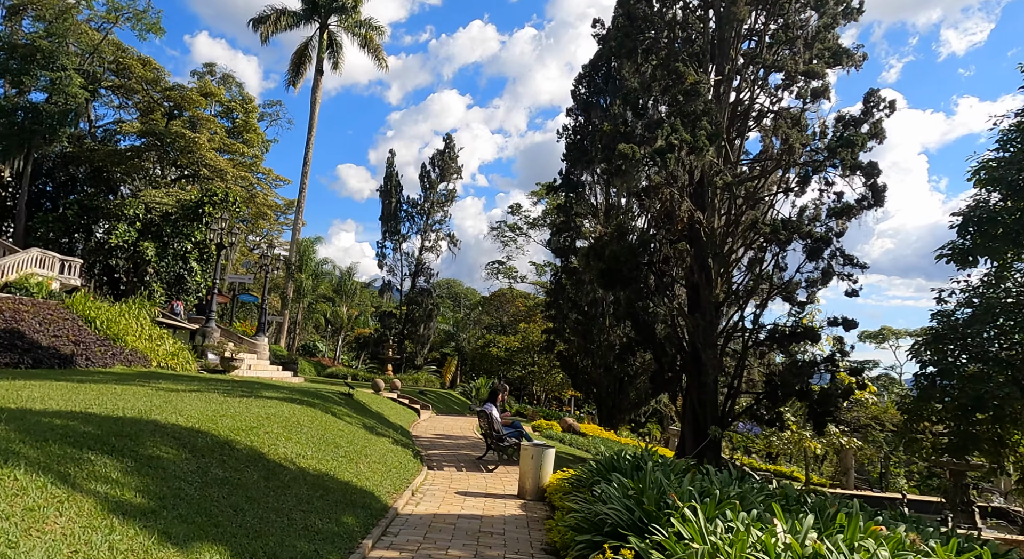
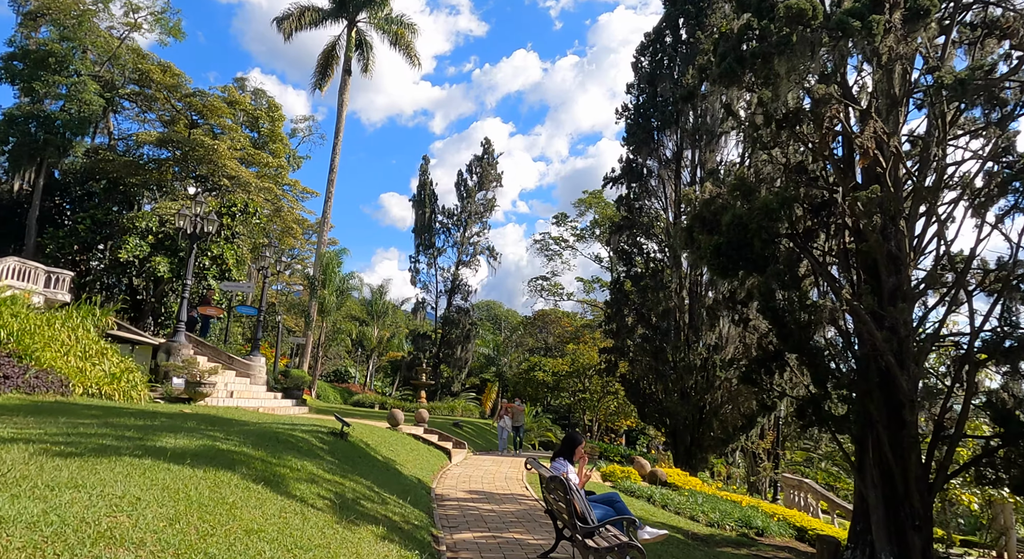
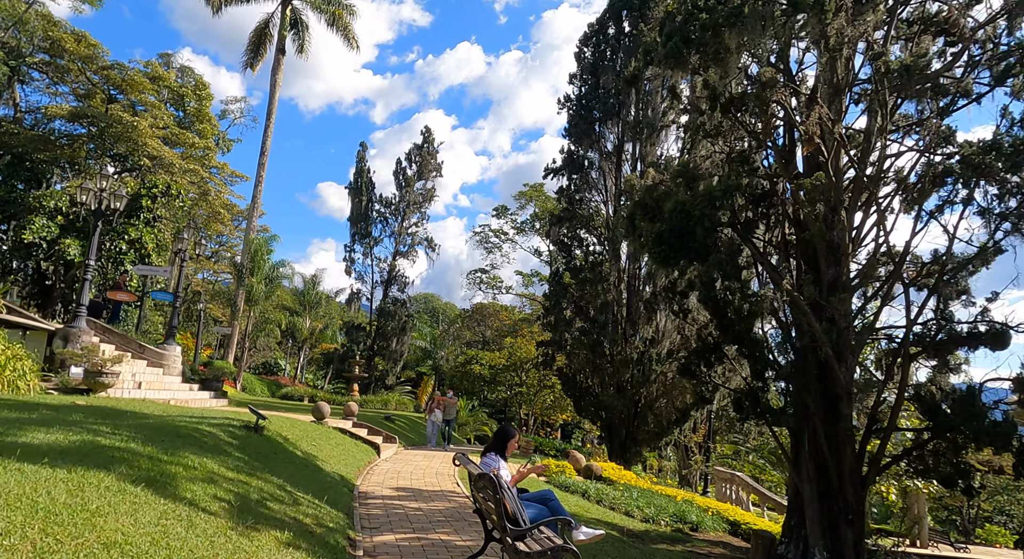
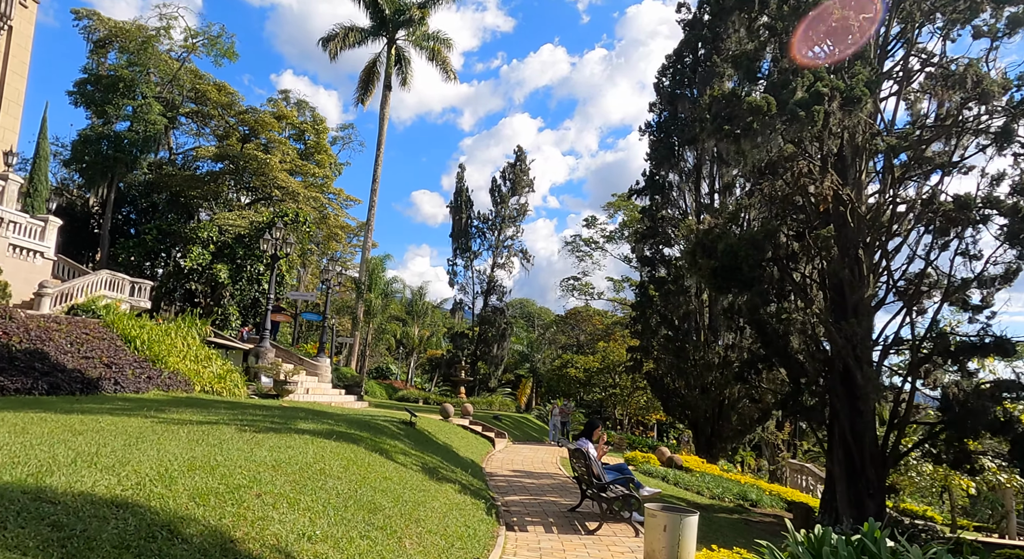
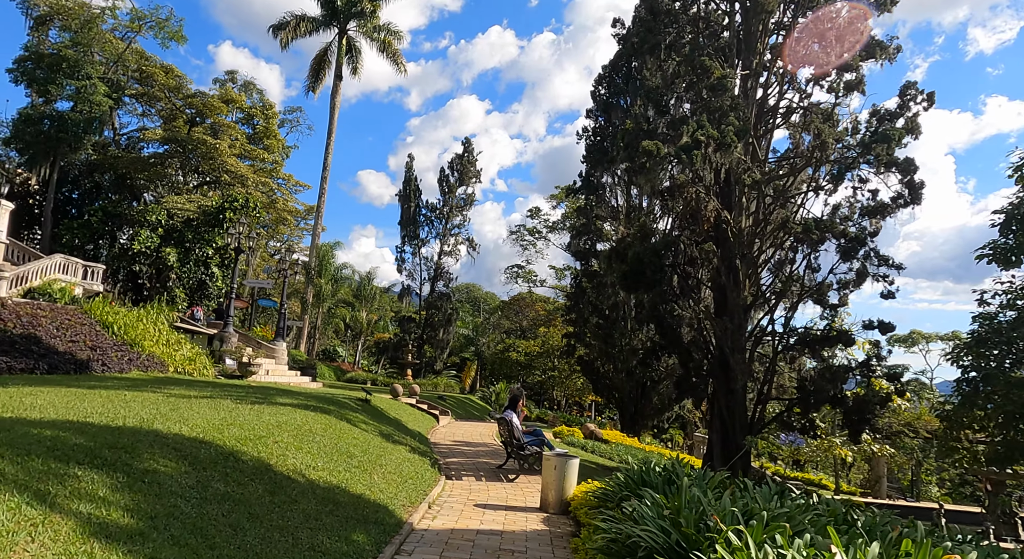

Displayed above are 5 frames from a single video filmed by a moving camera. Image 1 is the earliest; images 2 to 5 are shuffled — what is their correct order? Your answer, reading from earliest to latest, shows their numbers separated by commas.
5, 4, 2, 3
